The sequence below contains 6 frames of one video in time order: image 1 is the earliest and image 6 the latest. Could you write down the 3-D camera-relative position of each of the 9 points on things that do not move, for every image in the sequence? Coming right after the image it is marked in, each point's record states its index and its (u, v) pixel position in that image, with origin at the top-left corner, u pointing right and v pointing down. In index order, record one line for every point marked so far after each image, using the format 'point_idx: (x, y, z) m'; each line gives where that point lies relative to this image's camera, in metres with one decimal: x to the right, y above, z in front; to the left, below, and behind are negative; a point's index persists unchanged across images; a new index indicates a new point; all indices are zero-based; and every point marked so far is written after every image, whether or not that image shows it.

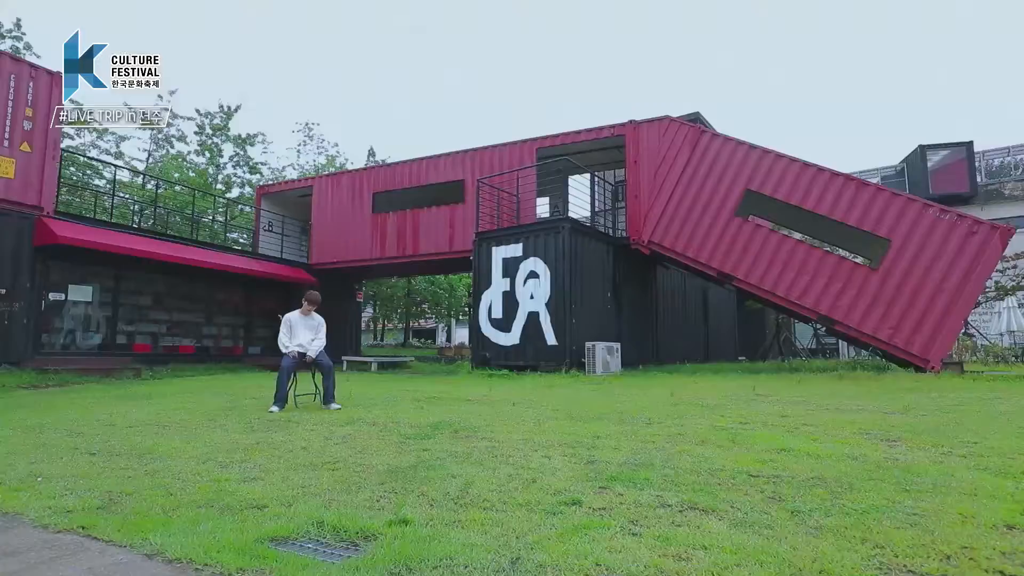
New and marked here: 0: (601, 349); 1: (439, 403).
0: (+1.6, -1.1, +10.3) m
1: (-0.8, -1.3, +6.4) m
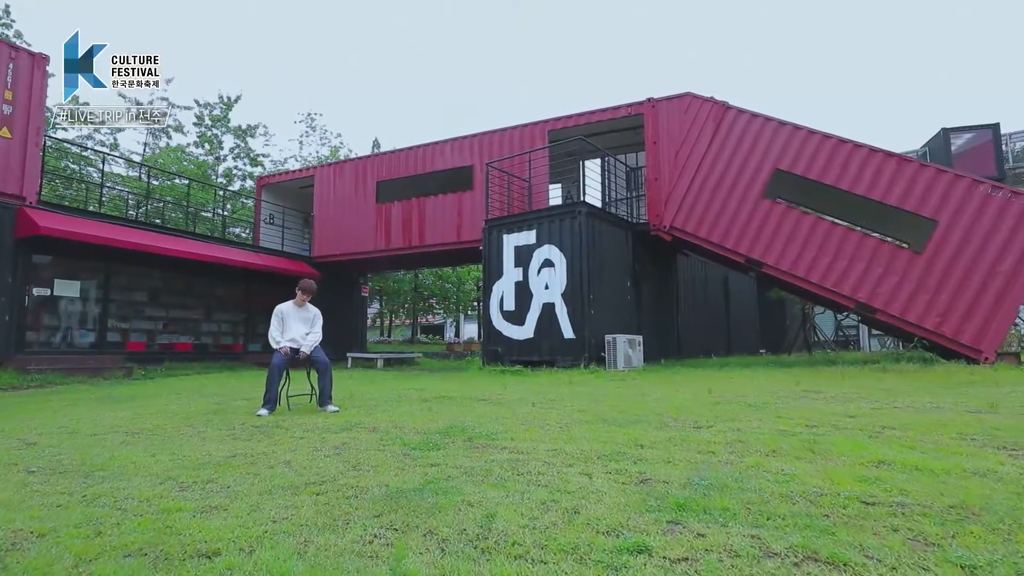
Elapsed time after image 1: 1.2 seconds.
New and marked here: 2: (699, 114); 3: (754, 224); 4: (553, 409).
0: (+1.8, -0.9, +9.6) m
1: (-0.6, -1.2, +5.7) m
2: (+3.7, +3.4, +11.4) m
3: (+4.5, +1.2, +10.7) m
4: (+0.4, -1.1, +5.3) m
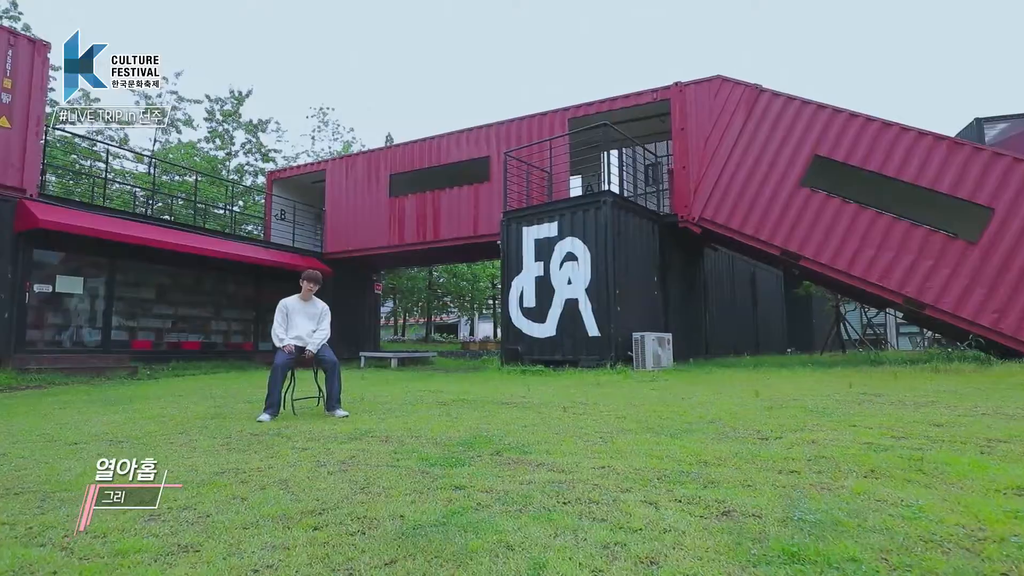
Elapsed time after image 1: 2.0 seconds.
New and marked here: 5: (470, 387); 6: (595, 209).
0: (+2.2, -0.8, +9.0) m
1: (-0.4, -1.1, +5.2) m
2: (+4.0, +3.5, +10.7) m
3: (+4.8, +1.3, +10.0) m
4: (+0.6, -1.0, +4.7) m
5: (-0.5, -1.3, +7.3) m
6: (+1.4, +1.3, +9.4) m
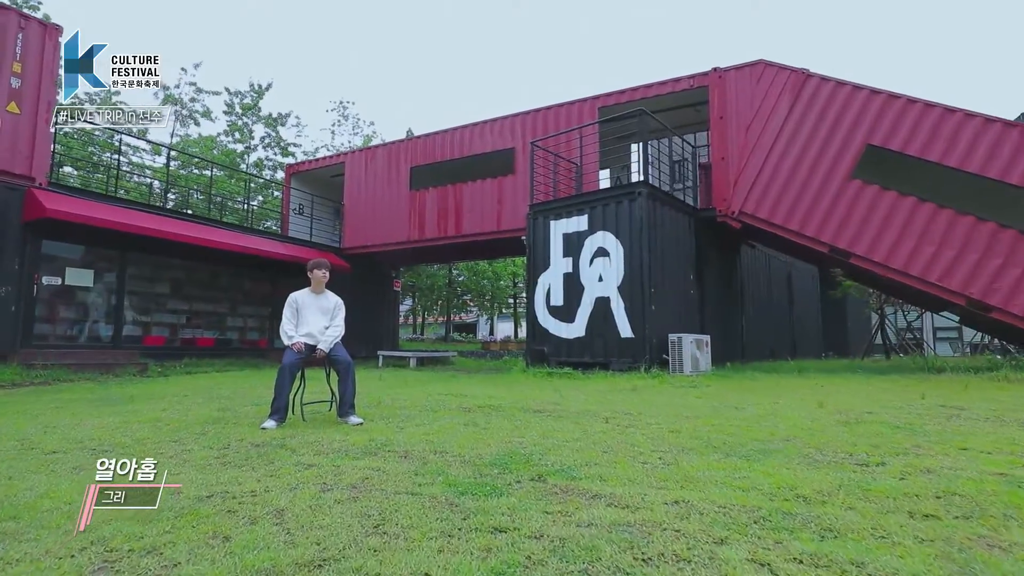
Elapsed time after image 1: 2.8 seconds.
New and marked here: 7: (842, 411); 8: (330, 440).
0: (+2.6, -0.8, +8.3) m
1: (-0.1, -1.0, +4.6) m
2: (+4.5, +3.5, +10.0) m
3: (+5.3, +1.3, +9.3) m
4: (+0.9, -1.0, +4.1) m
5: (-0.2, -1.2, +6.8) m
6: (+1.8, +1.3, +8.8) m
7: (+2.8, -1.0, +4.8) m
8: (-1.2, -1.0, +3.6) m
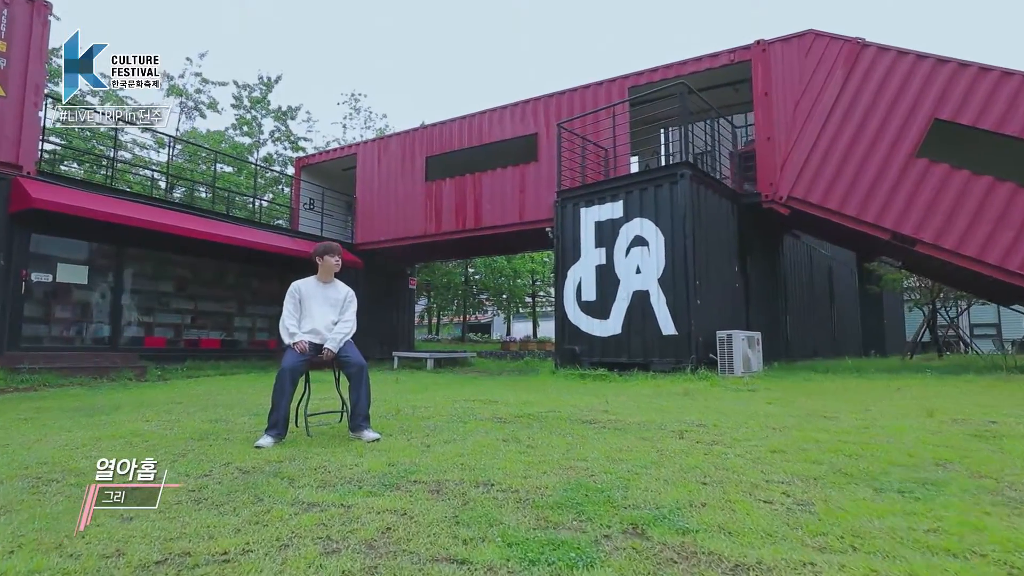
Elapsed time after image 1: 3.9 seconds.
0: (+3.0, -0.7, +7.5) m
1: (+0.2, -0.9, +3.8) m
2: (+4.9, +3.6, +9.1) m
3: (+5.7, +1.4, +8.3) m
4: (+1.2, -0.9, +3.3) m
5: (+0.2, -1.1, +5.9) m
6: (+2.2, +1.4, +7.9) m
7: (+3.1, -0.9, +4.0) m
8: (-0.9, -0.9, +2.8) m
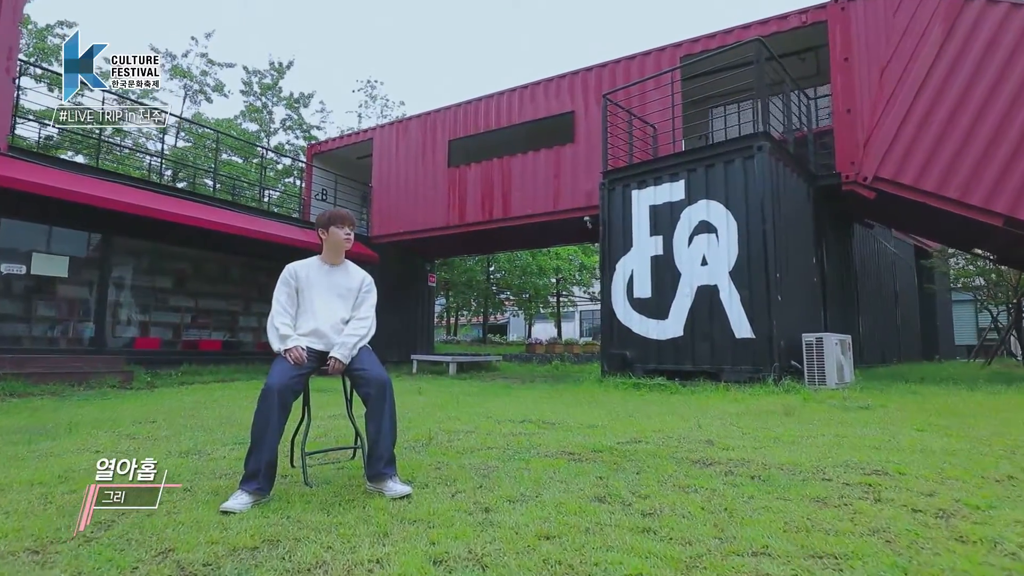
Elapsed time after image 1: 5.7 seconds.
0: (+3.4, -0.6, +6.2) m
1: (+0.6, -0.9, +2.6) m
2: (+5.5, +3.7, +7.8) m
3: (+6.2, +1.5, +7.0) m
4: (+1.6, -0.8, +2.0) m
5: (+0.6, -1.0, +4.7) m
6: (+2.7, +1.5, +6.7) m
7: (+3.5, -0.8, +2.7) m
8: (-0.5, -0.8, +1.7) m
